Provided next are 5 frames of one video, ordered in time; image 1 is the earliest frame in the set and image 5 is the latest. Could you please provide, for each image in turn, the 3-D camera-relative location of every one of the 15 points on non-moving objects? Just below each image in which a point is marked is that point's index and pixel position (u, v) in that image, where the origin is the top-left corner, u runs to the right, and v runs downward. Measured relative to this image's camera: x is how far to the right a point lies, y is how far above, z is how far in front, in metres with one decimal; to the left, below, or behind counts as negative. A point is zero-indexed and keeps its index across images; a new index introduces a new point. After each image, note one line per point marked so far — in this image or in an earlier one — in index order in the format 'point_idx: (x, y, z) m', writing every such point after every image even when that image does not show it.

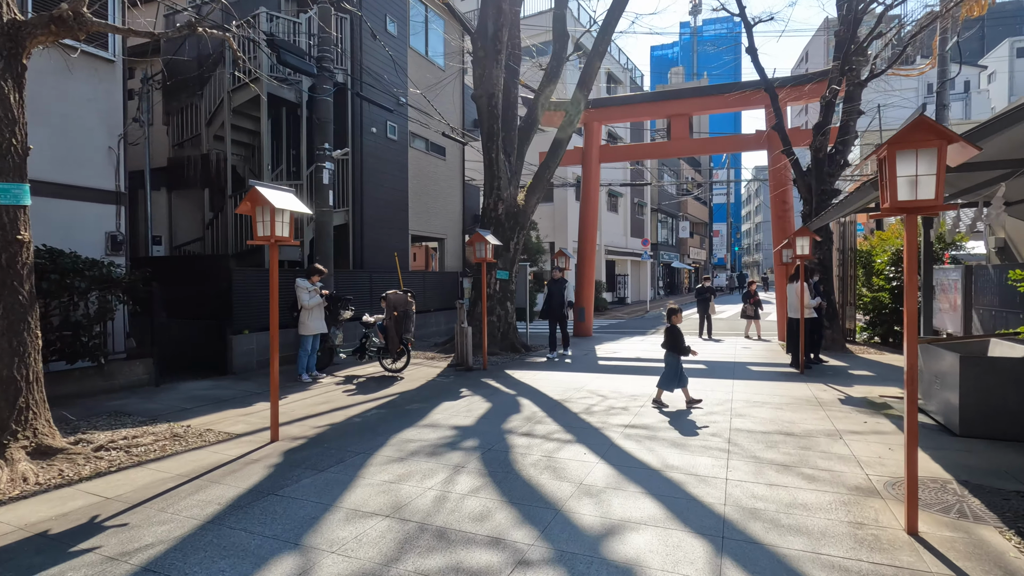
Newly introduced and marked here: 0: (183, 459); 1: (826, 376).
0: (-3.1, -1.6, +5.1) m
1: (+5.6, -1.6, +9.6) m
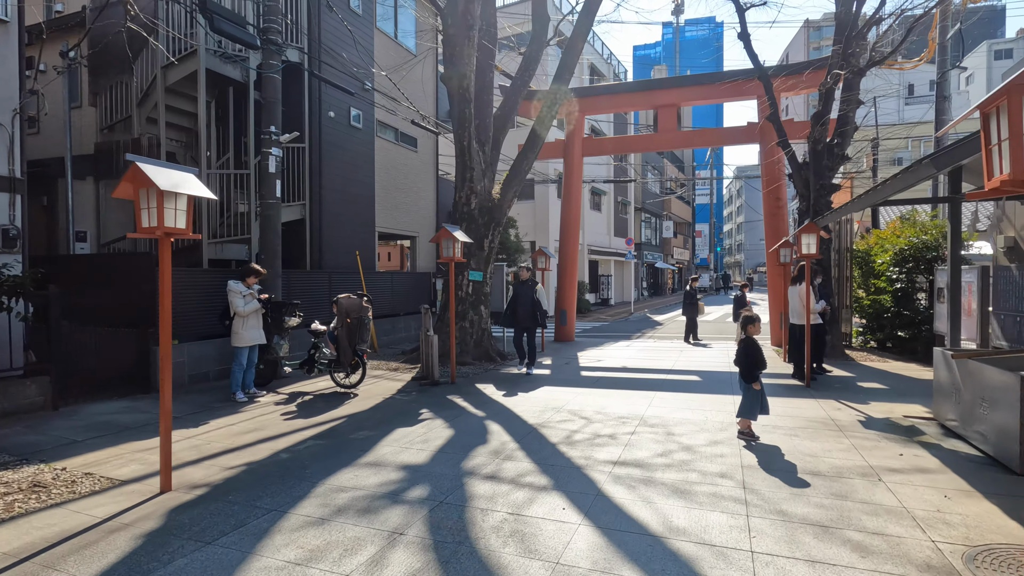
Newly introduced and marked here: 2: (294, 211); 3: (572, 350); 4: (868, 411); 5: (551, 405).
0: (-3.4, -1.7, +3.8) m
1: (+5.2, -1.6, +8.6) m
2: (-4.8, +1.7, +12.0) m
3: (+1.6, -1.7, +14.4) m
4: (+4.5, -1.6, +6.9) m
5: (+0.5, -1.6, +7.2) m
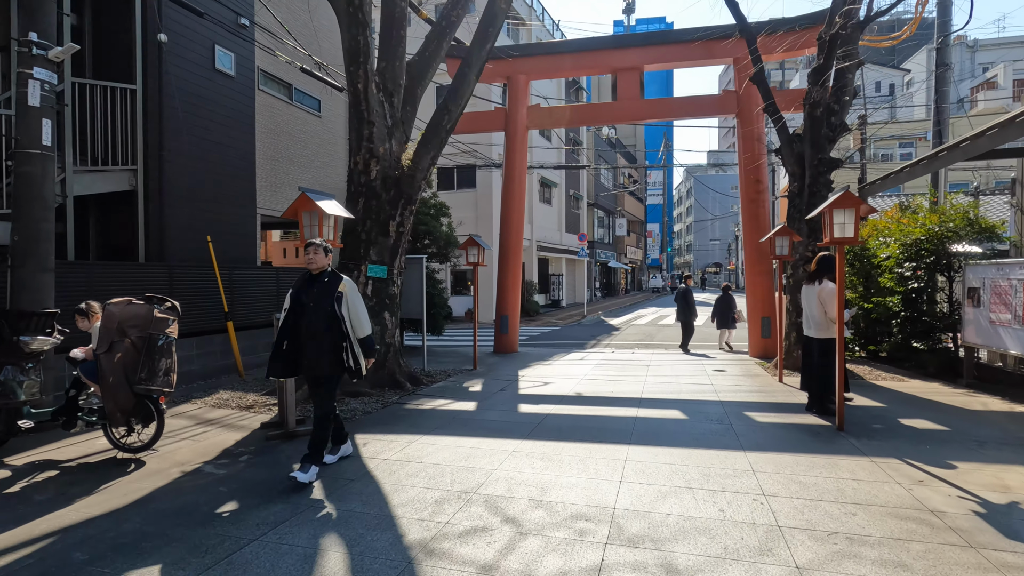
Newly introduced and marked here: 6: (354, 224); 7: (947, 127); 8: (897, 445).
0: (-4.1, -1.7, +0.5) m
1: (+4.1, -1.6, +6.0) m
2: (-6.2, +1.7, +8.5) m
3: (0.0, -1.7, +11.5) m
4: (+3.6, -1.6, +4.2) m
5: (-0.4, -1.6, +4.2) m
6: (-2.5, +1.0, +8.6) m
7: (+10.1, +3.7, +12.4) m
8: (+3.9, -1.6, +5.5) m
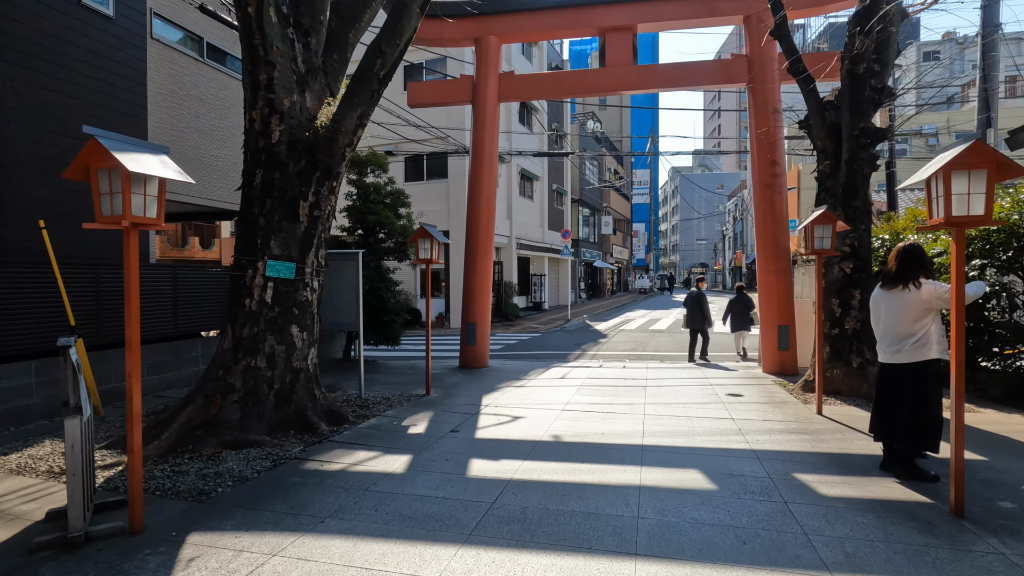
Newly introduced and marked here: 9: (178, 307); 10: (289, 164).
0: (-4.4, -1.7, -1.9) m
1: (+3.6, -1.7, +3.9) m
2: (-6.7, +1.7, +6.1) m
3: (-0.6, -1.7, +9.2) m
4: (+3.2, -1.6, +2.1) m
5: (-0.8, -1.6, +2.0) m
6: (-3.1, +1.0, +6.3) m
7: (+9.4, +3.7, +10.5) m
8: (+3.5, -1.7, +3.3) m
9: (-5.4, -0.3, +8.7) m
10: (-2.6, +1.4, +6.3) m
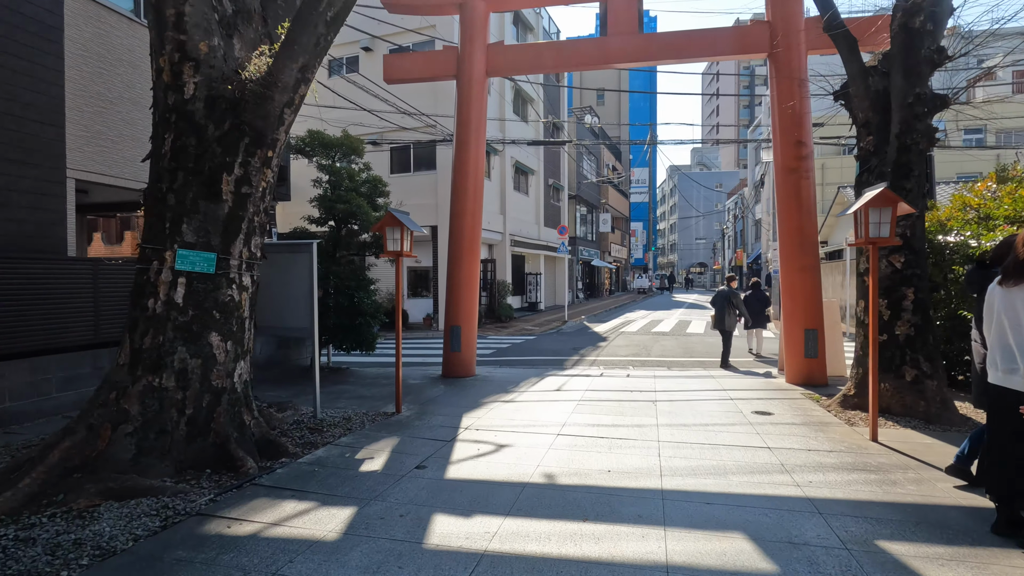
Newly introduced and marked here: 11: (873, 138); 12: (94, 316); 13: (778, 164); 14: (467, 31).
0: (-4.5, -1.7, -3.3) m
1: (+3.4, -1.6, +2.5) m
2: (-6.9, +1.7, +4.7) m
3: (-0.8, -1.7, +7.9) m
4: (+3.1, -1.6, +0.7) m
5: (-1.0, -1.6, +0.6) m
6: (-3.2, +1.0, +4.9) m
7: (+9.2, +3.7, +9.2) m
8: (+3.3, -1.6, +2.0) m
9: (-5.6, -0.3, +7.3) m
10: (-2.8, +1.5, +4.9) m
11: (+4.8, +2.0, +7.1) m
12: (-5.6, -0.4, +7.2) m
13: (+4.6, +2.2, +9.3) m
14: (-0.9, +5.0, +10.5) m
